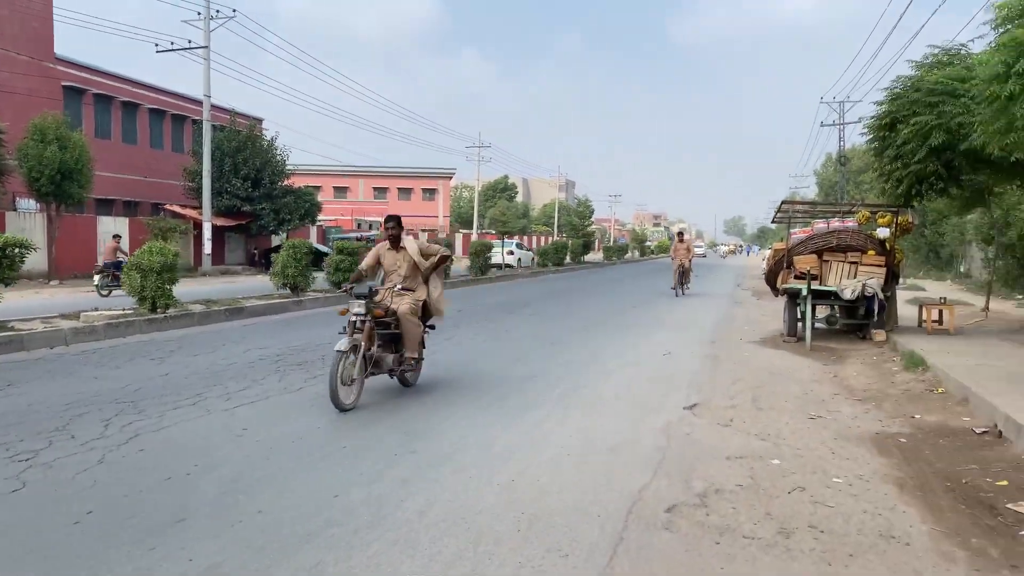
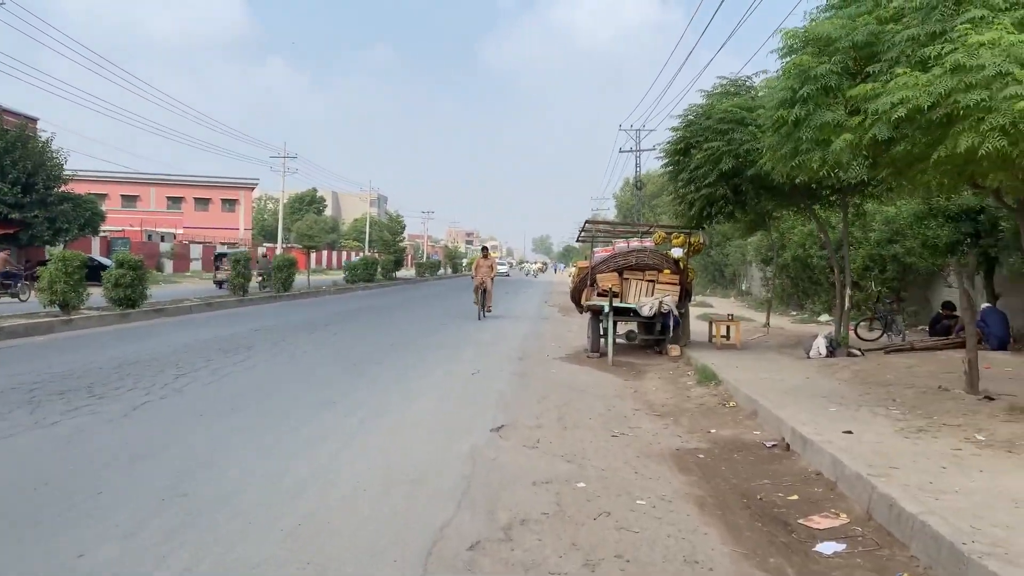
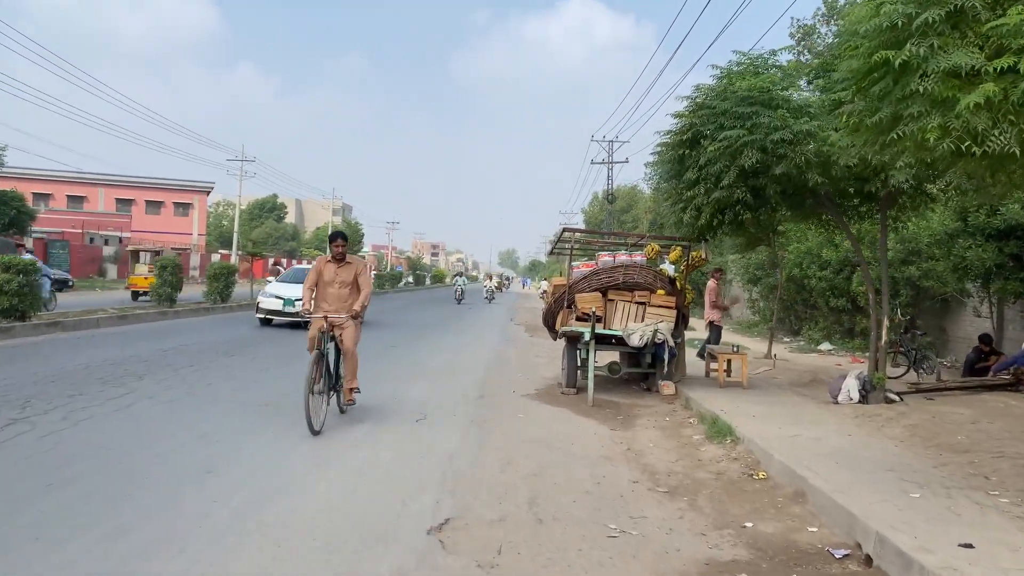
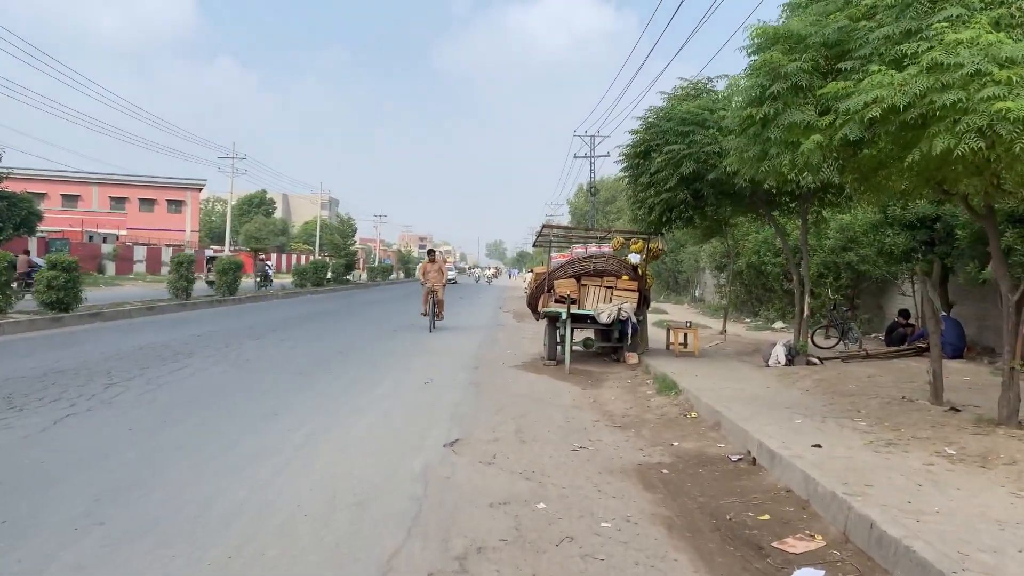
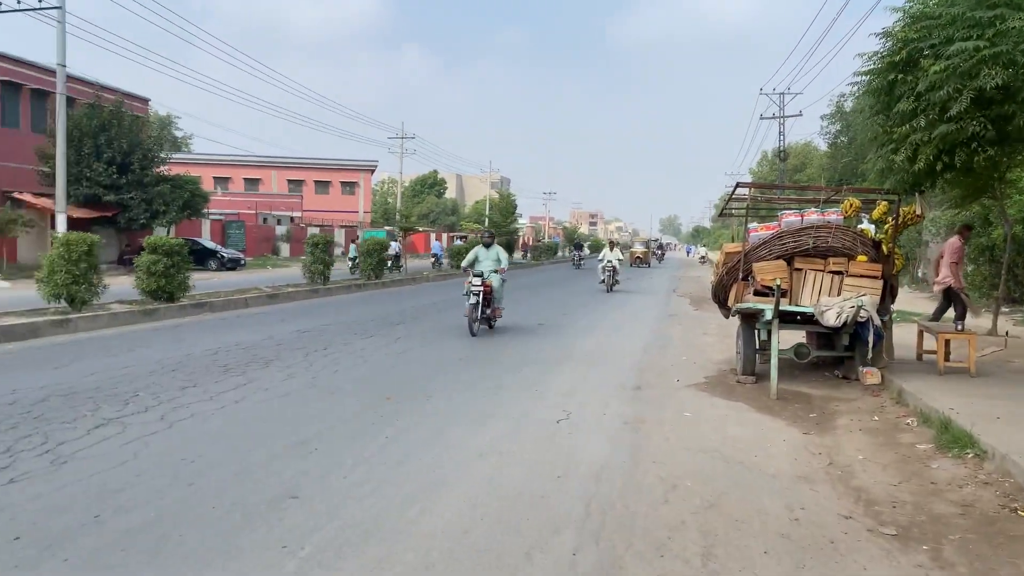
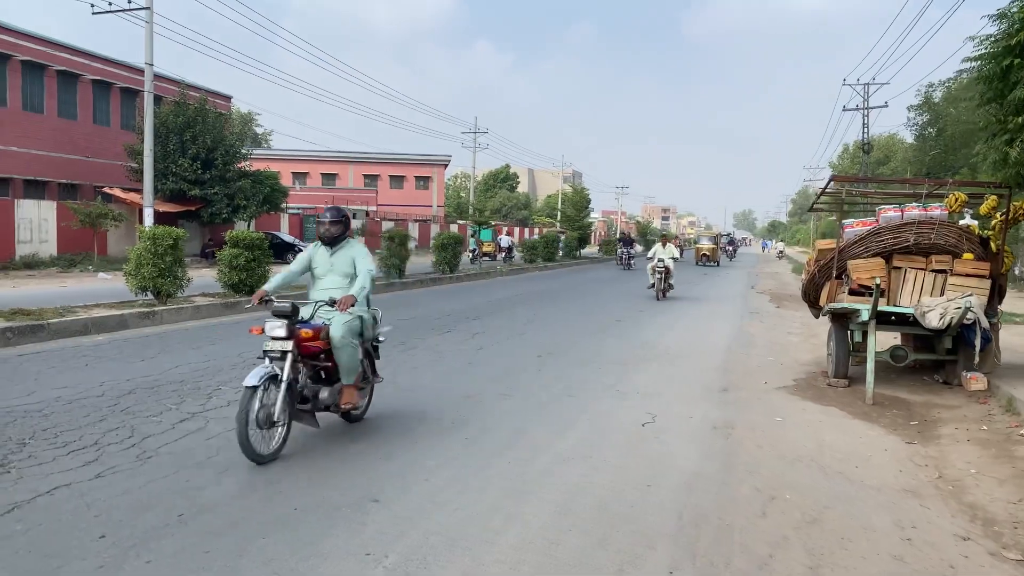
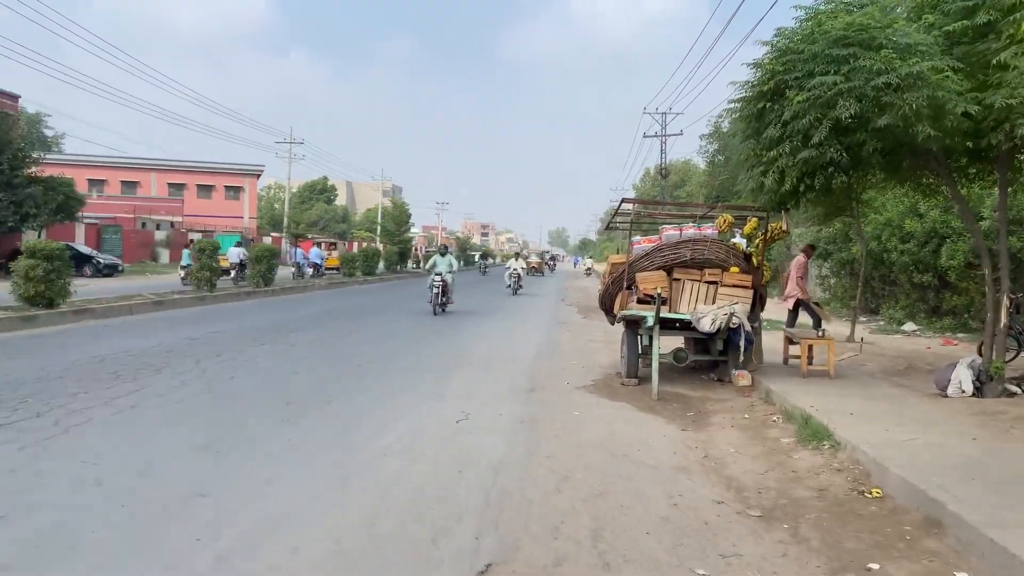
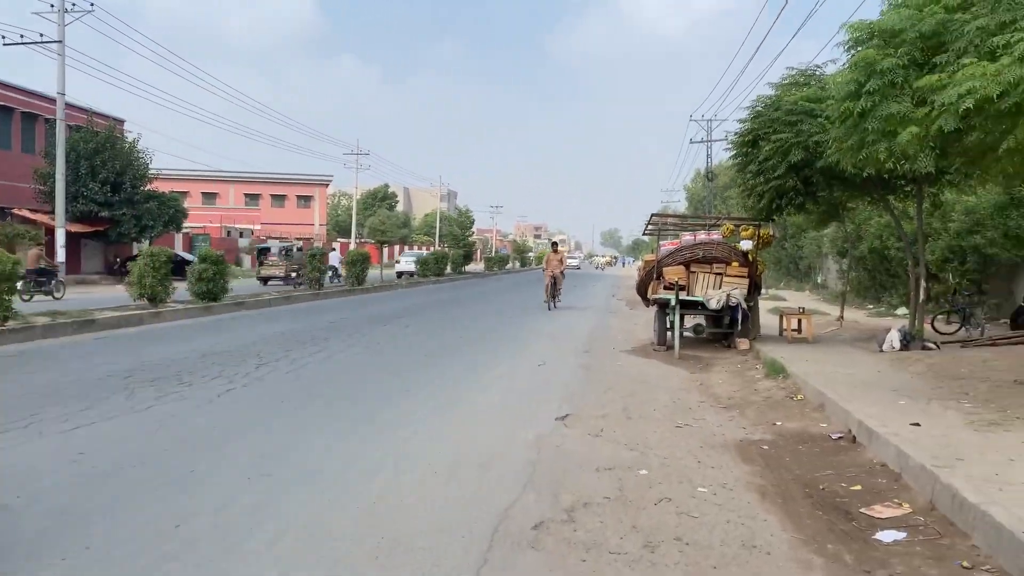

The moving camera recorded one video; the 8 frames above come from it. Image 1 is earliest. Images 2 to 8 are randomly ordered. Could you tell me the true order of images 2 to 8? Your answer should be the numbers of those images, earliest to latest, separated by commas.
8, 2, 4, 3, 7, 5, 6
